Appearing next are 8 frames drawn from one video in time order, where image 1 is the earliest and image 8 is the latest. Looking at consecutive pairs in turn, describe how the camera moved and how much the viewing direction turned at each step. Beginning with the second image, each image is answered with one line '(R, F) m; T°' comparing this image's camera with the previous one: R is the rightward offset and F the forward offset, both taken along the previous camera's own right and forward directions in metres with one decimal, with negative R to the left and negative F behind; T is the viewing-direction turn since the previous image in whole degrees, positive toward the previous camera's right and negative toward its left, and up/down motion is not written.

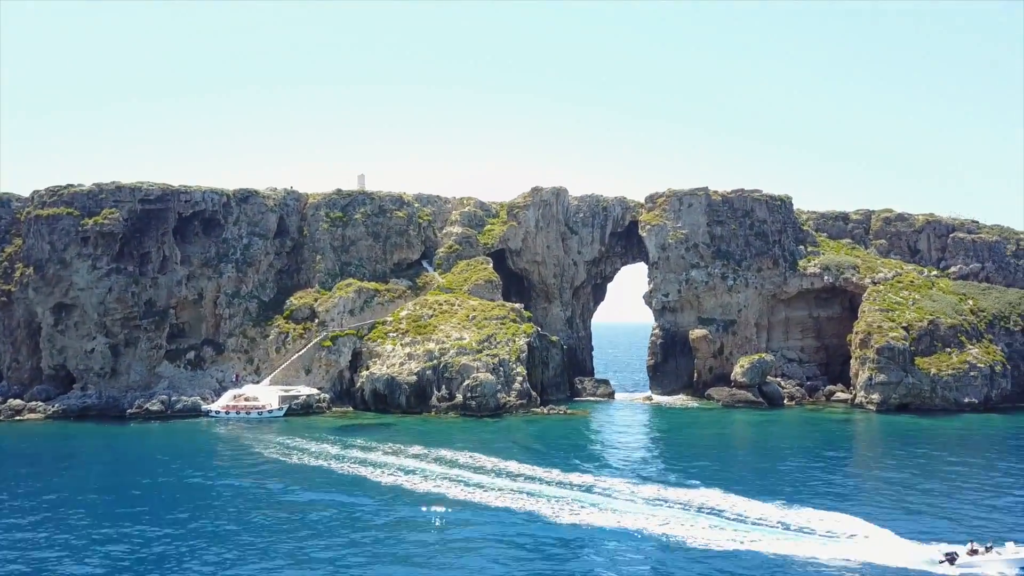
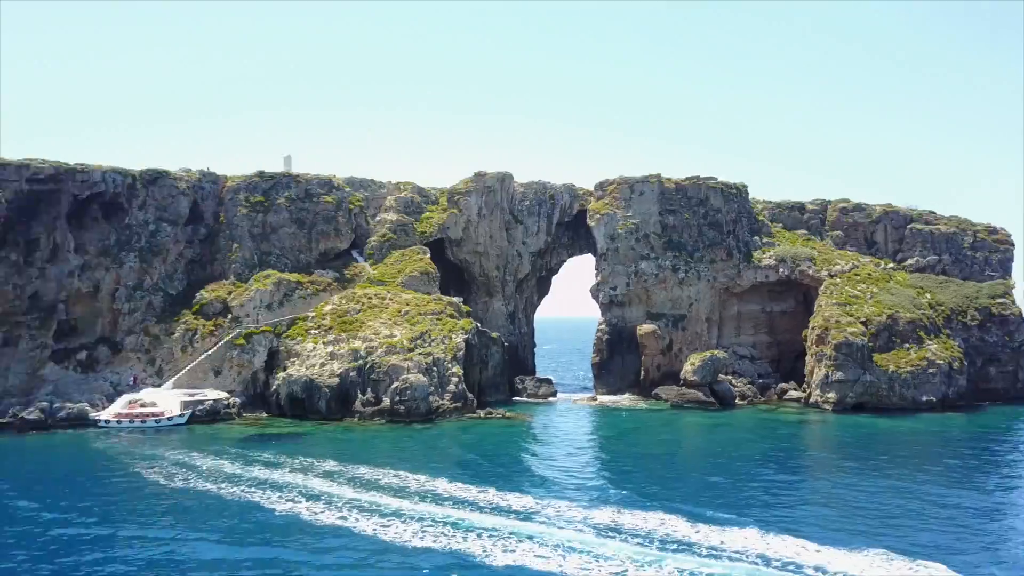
(+0.9, +7.3) m; +4°
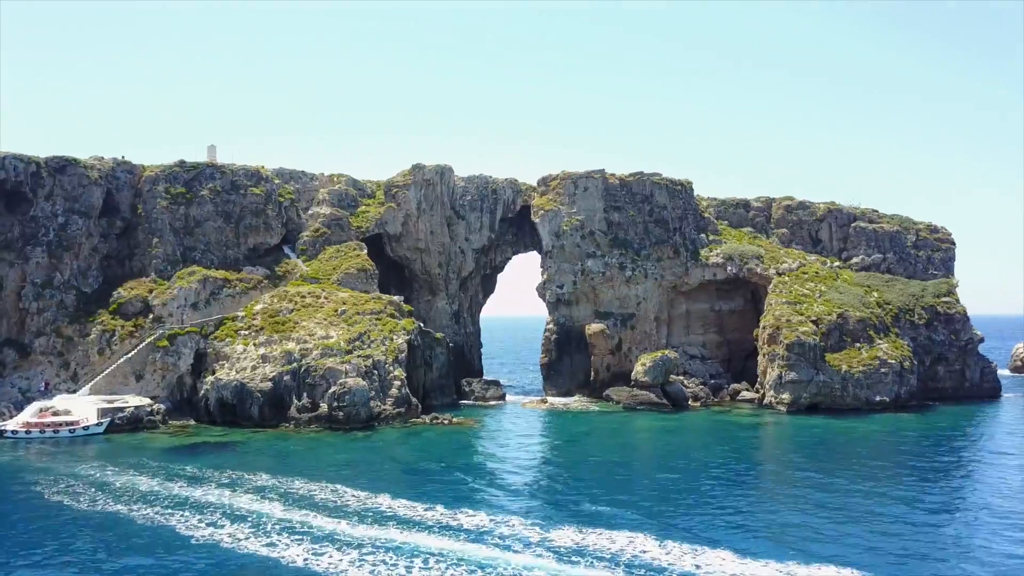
(-0.4, +3.4) m; +4°
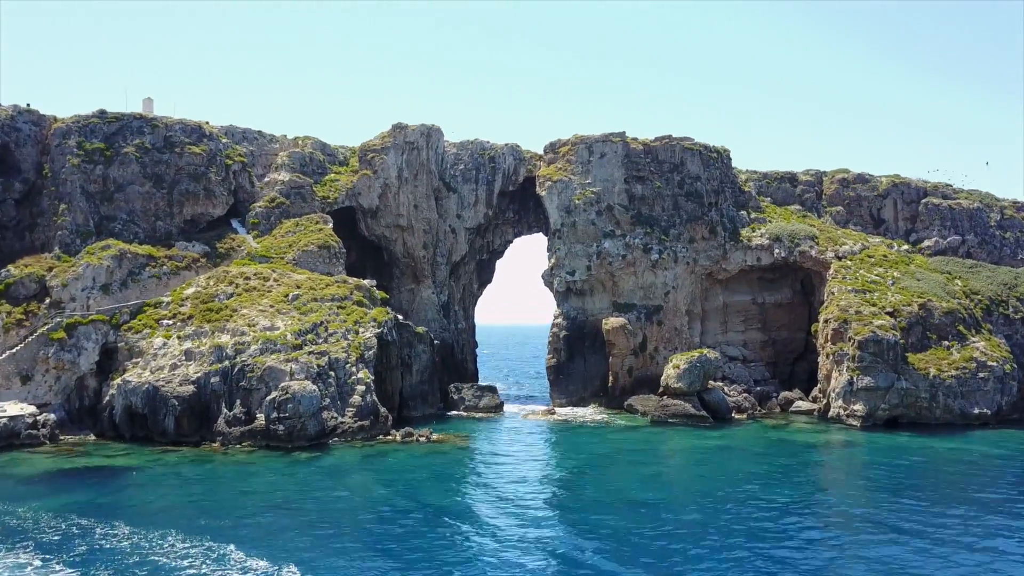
(+0.5, +16.0) m; 0°
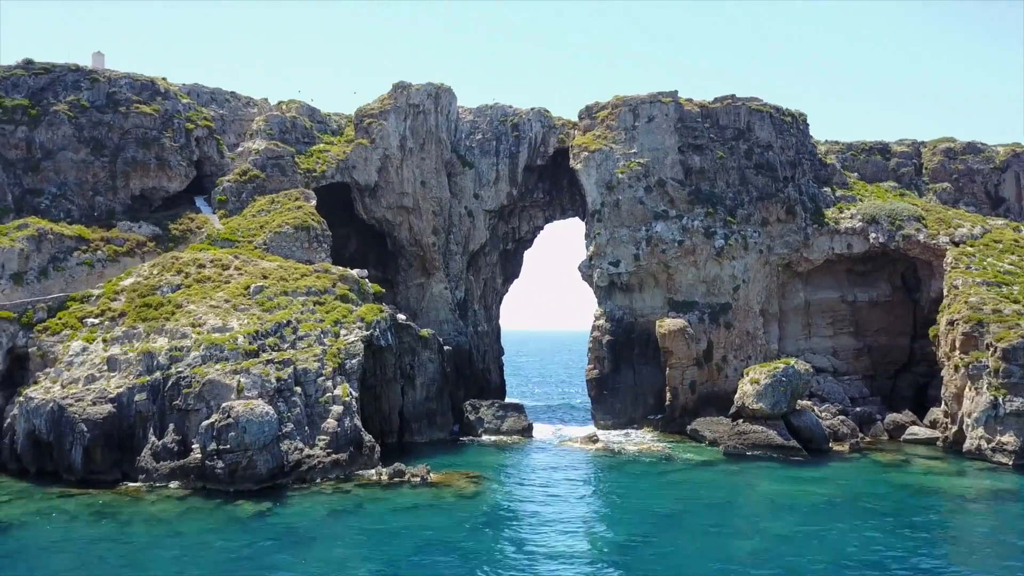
(+0.4, +14.0) m; -2°
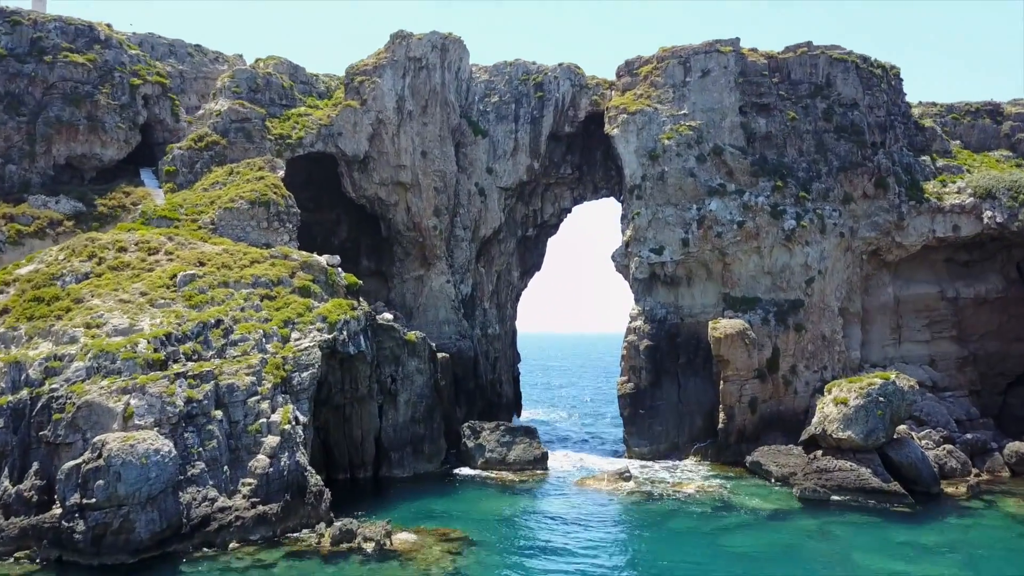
(+1.6, +11.2) m; -3°
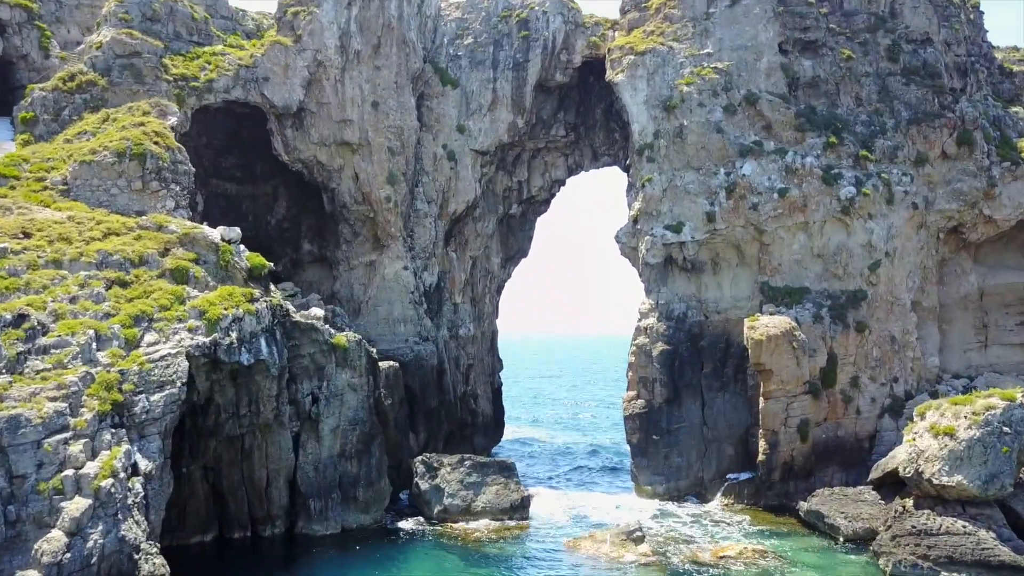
(+1.2, +11.1) m; 0°
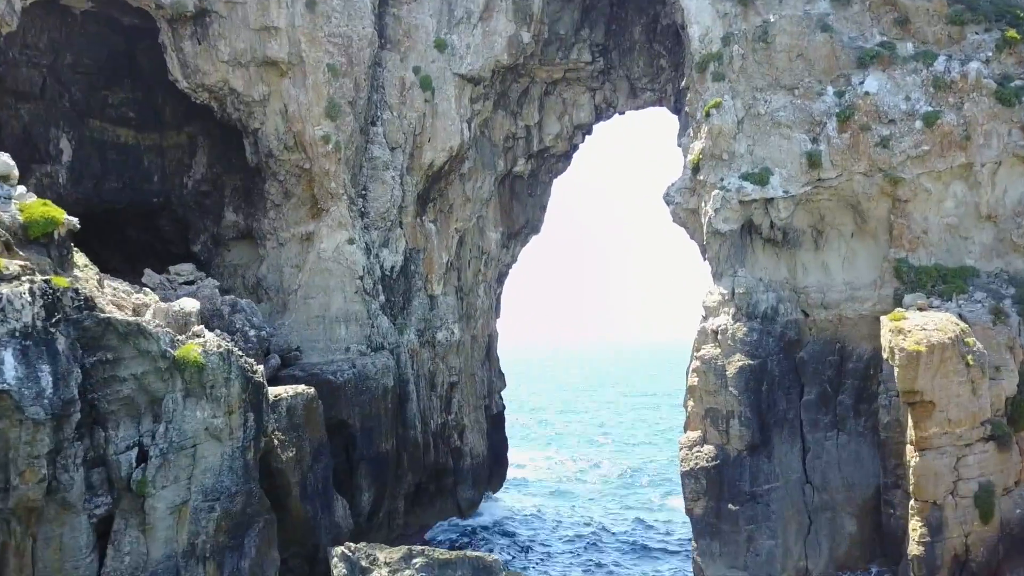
(+1.2, +13.0) m; -2°
